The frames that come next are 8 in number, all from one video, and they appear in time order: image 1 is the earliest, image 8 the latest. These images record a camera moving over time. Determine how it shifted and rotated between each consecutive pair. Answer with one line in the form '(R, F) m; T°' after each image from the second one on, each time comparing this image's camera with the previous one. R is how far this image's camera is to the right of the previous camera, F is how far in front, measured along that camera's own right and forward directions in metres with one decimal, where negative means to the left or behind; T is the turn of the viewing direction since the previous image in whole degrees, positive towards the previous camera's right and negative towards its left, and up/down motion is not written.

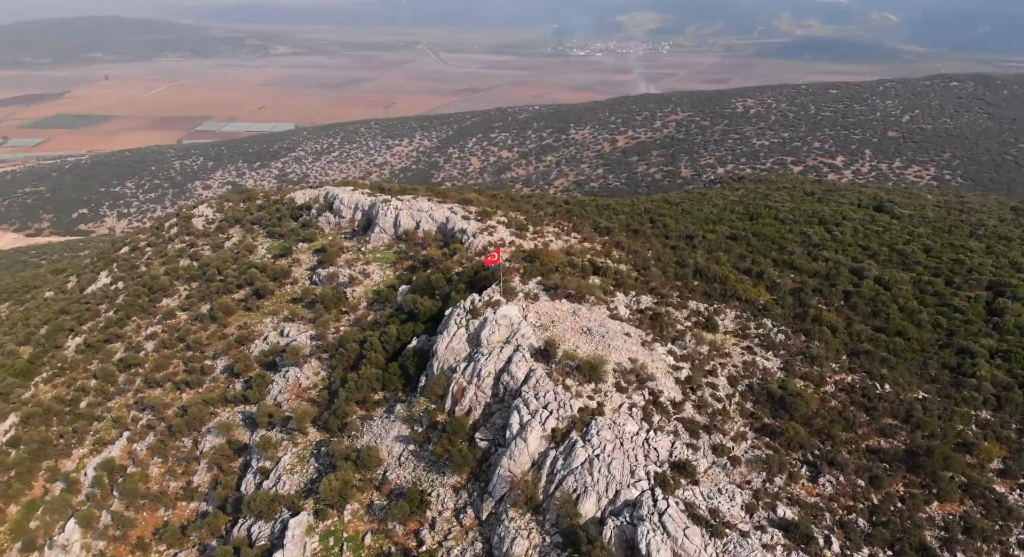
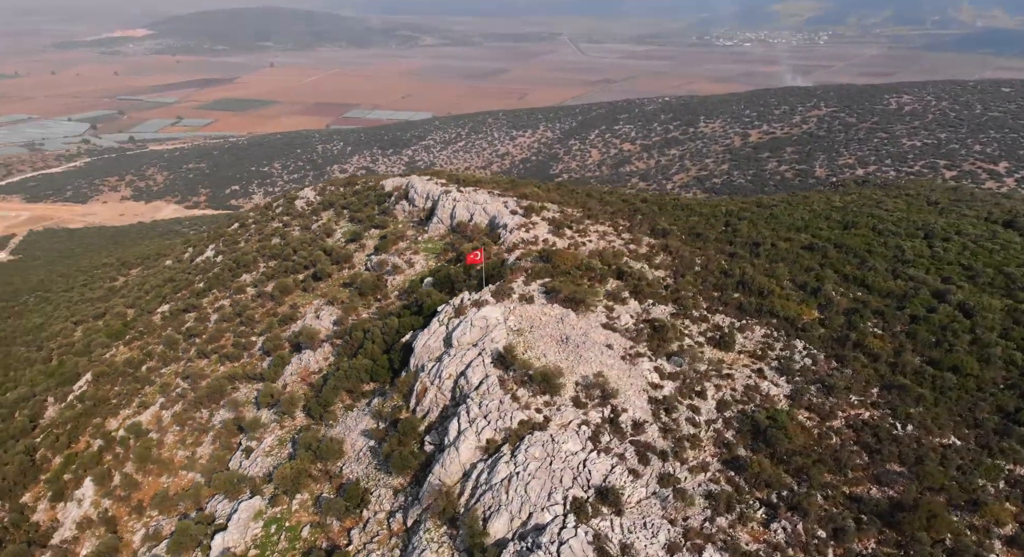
(+3.1, +0.9) m; -8°
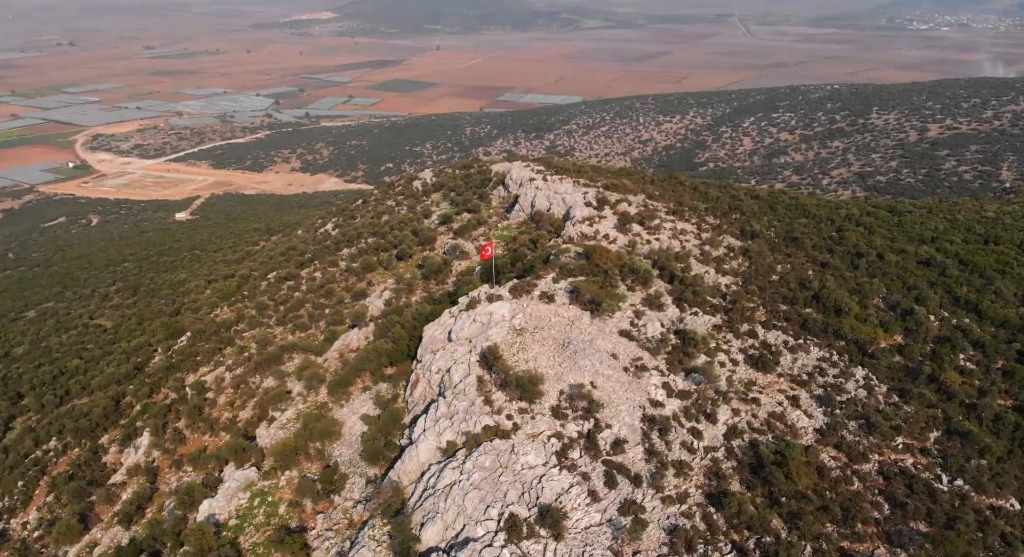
(+2.8, +0.9) m; -9°
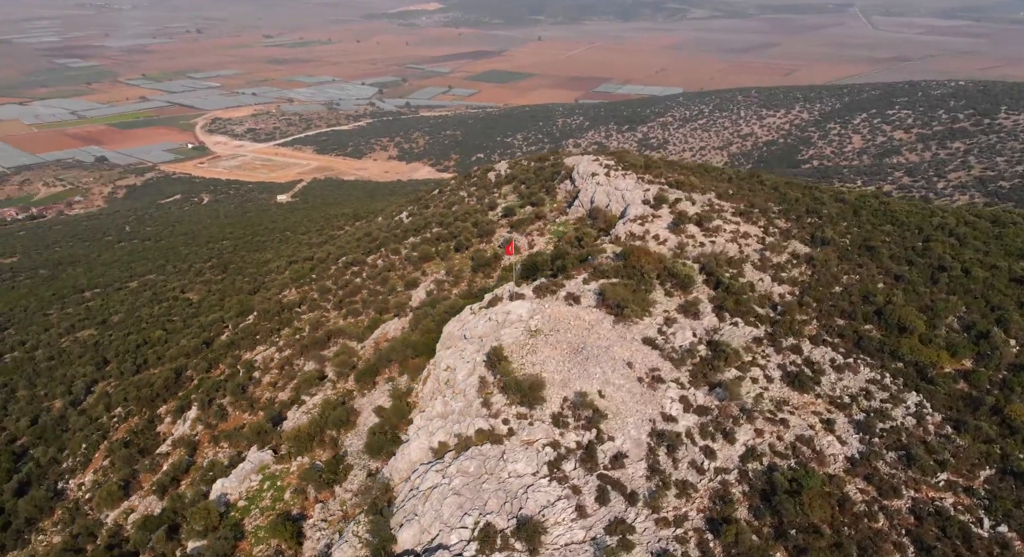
(+1.5, +0.5) m; -6°
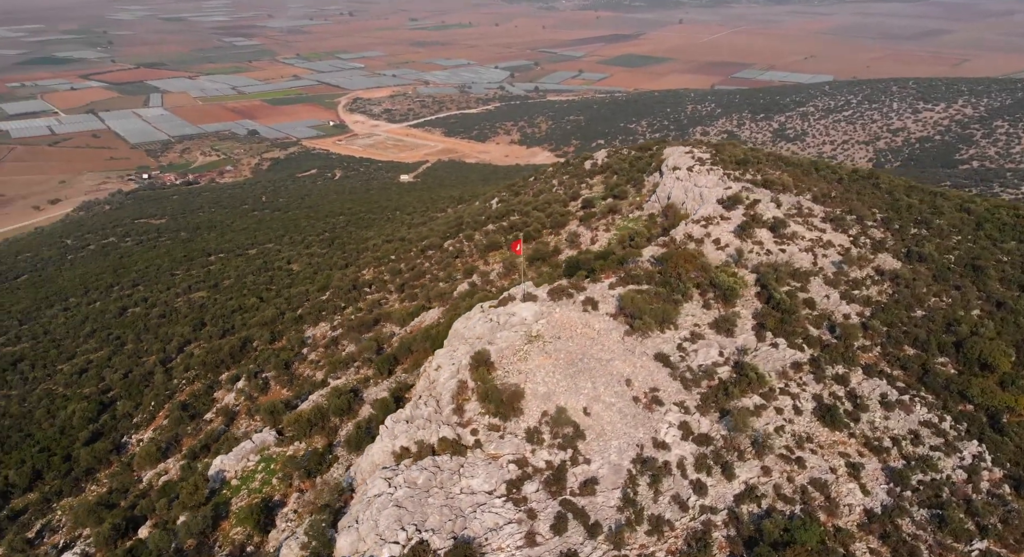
(+2.3, +0.9) m; -8°
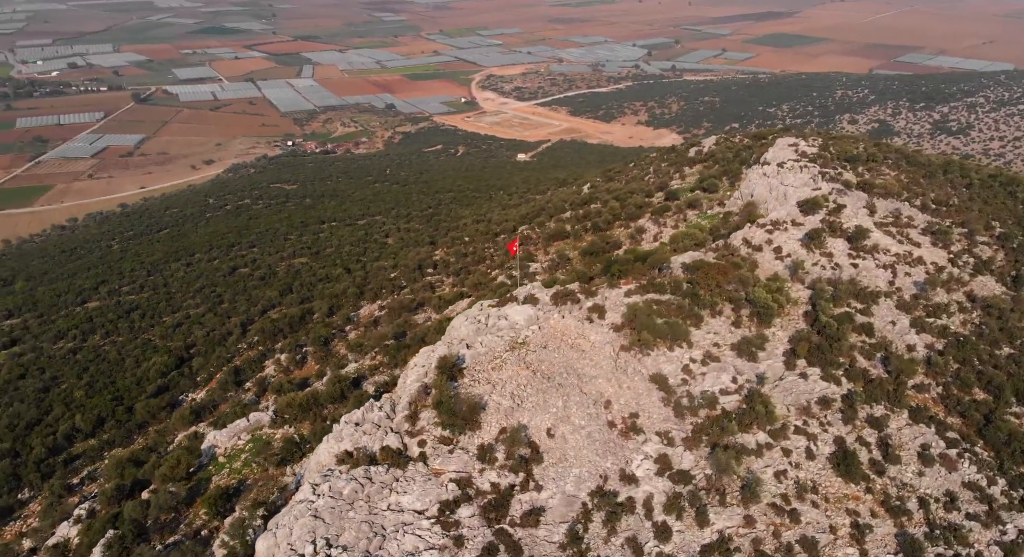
(+2.6, +1.1) m; -8°
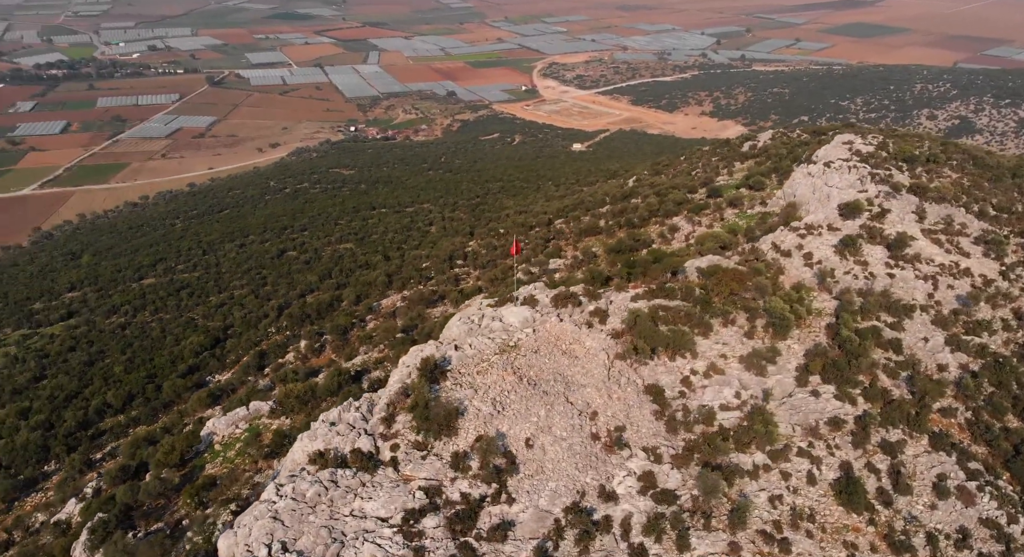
(+1.2, +0.5) m; -4°
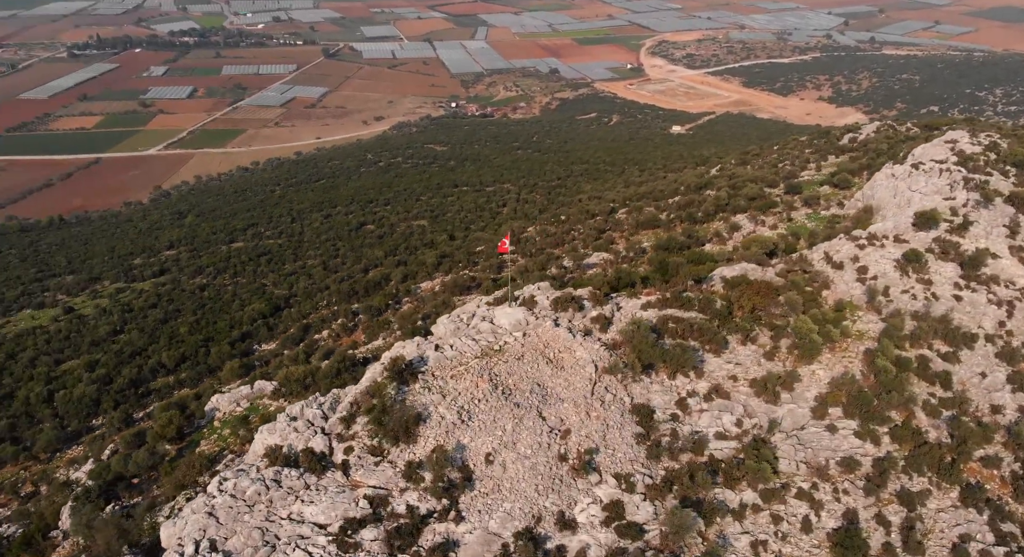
(+2.0, +0.8) m; -7°
